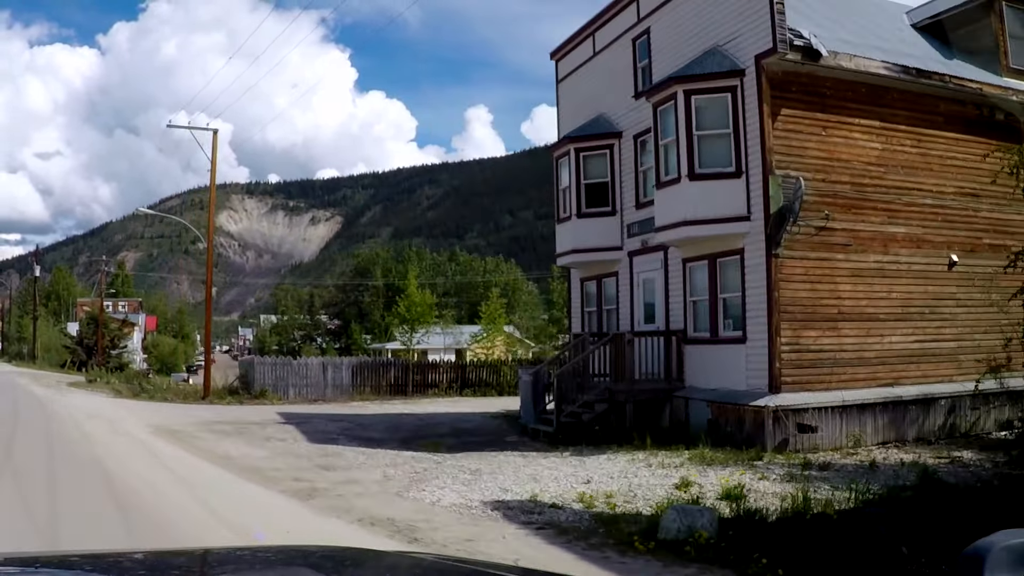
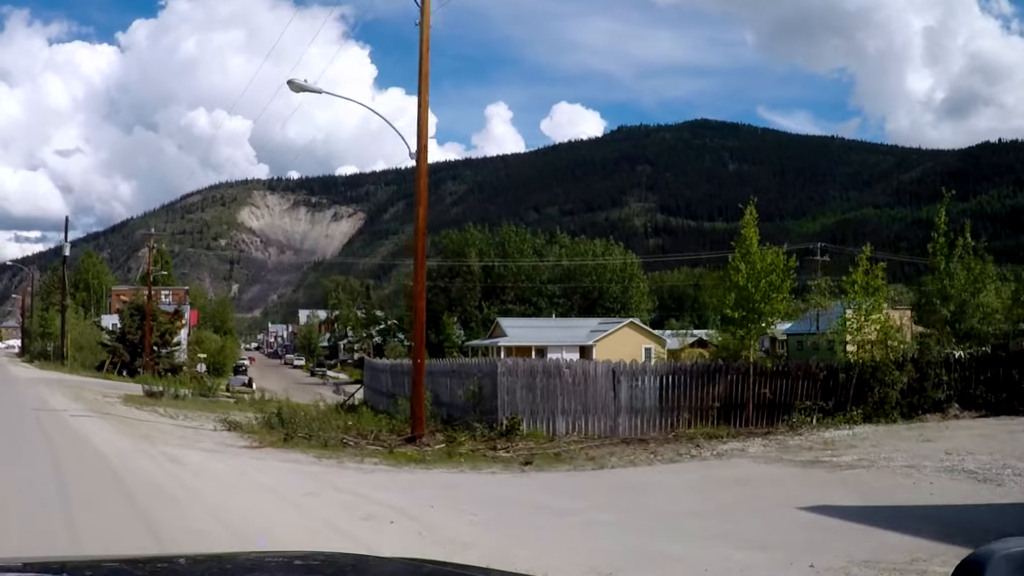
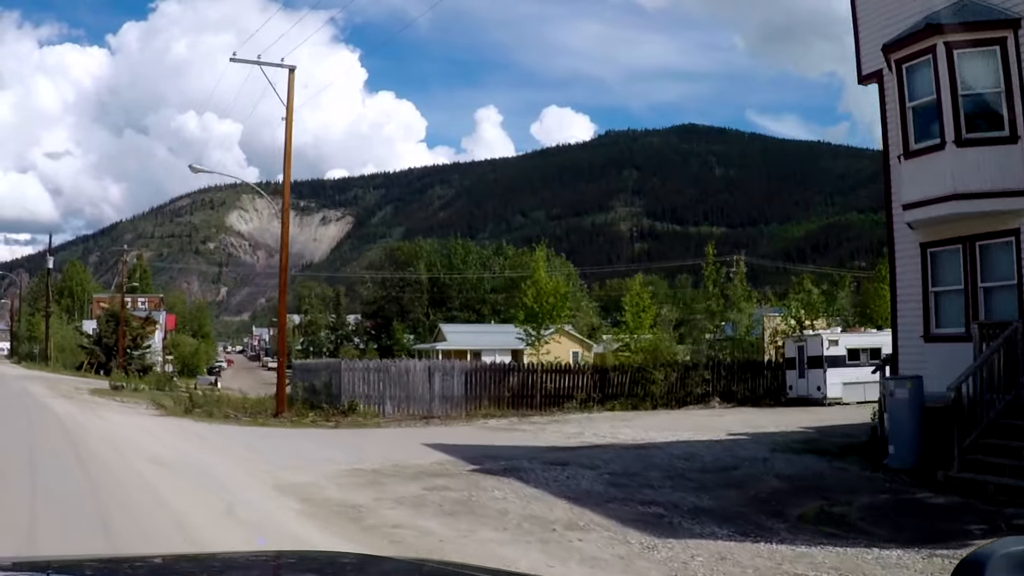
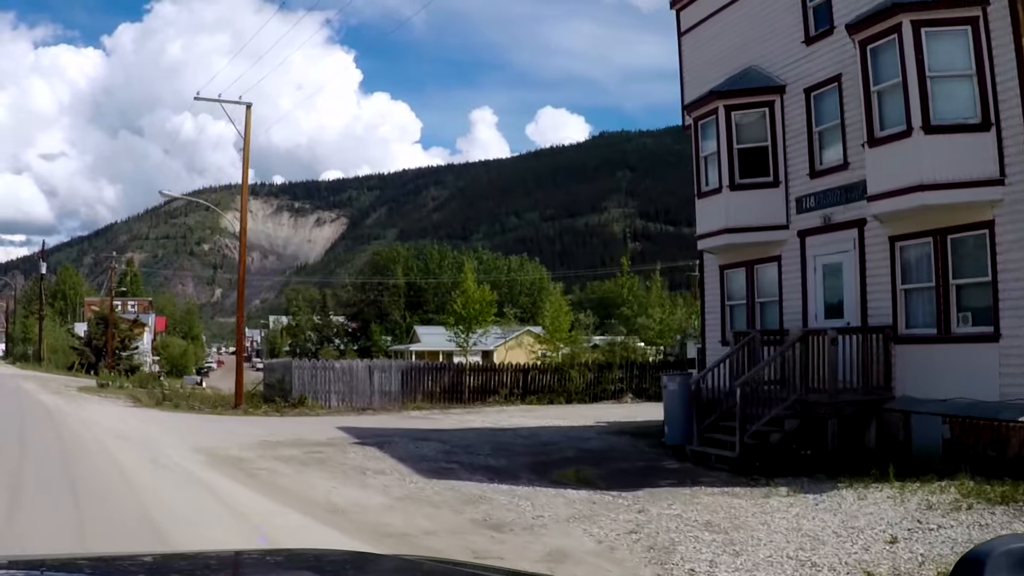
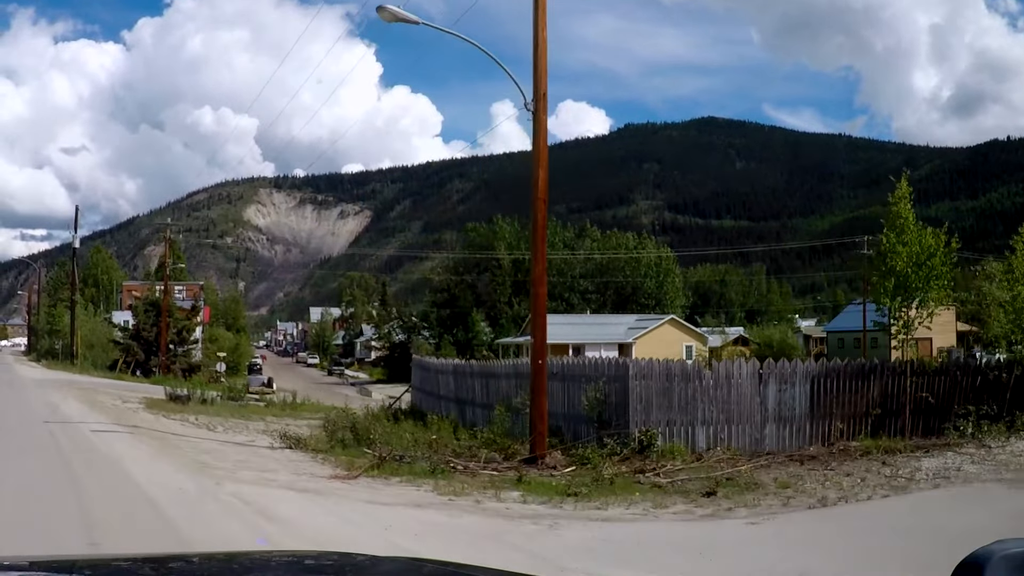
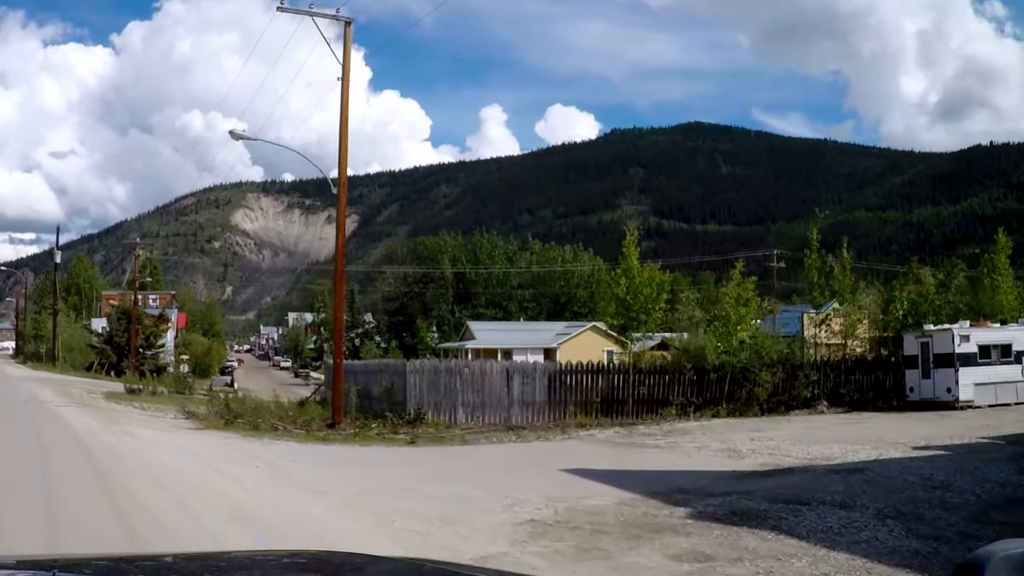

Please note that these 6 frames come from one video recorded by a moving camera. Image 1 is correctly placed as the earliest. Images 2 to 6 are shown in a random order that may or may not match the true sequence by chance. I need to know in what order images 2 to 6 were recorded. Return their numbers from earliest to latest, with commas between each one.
4, 3, 6, 2, 5
